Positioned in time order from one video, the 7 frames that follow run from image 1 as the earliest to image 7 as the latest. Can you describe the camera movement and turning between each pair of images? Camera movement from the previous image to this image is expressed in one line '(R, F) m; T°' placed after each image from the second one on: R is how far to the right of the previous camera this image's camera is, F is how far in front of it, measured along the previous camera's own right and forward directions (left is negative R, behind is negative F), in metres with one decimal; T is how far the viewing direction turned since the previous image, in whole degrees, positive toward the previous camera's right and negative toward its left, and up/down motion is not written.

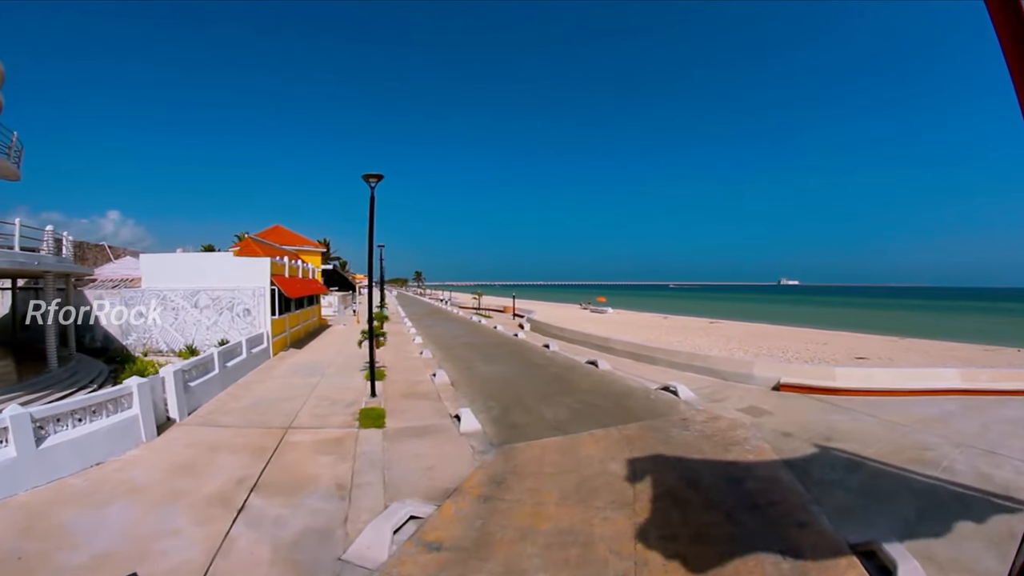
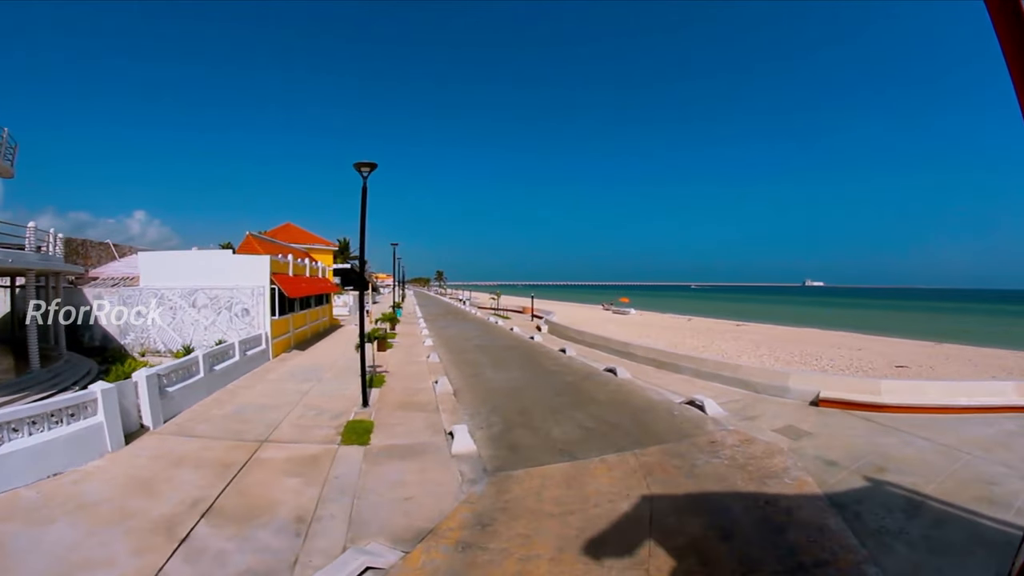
(+0.3, +1.0) m; -3°
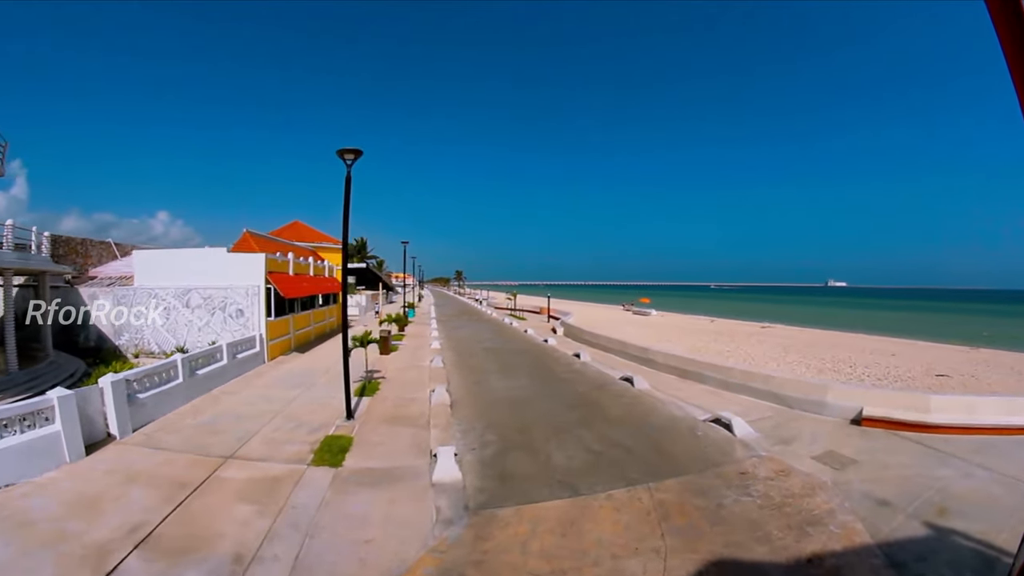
(+0.4, +0.9) m; -3°
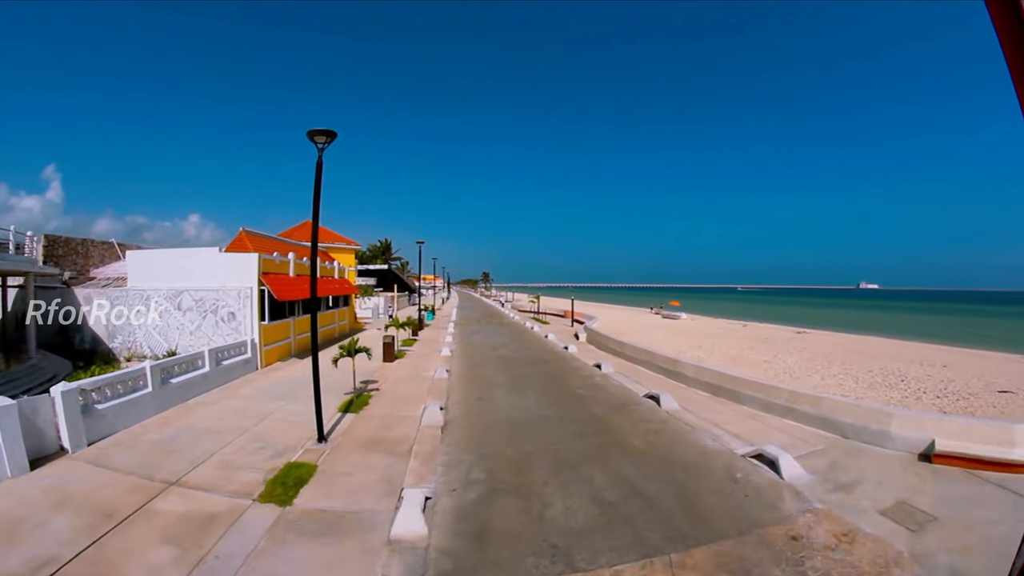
(+0.5, +1.2) m; -4°
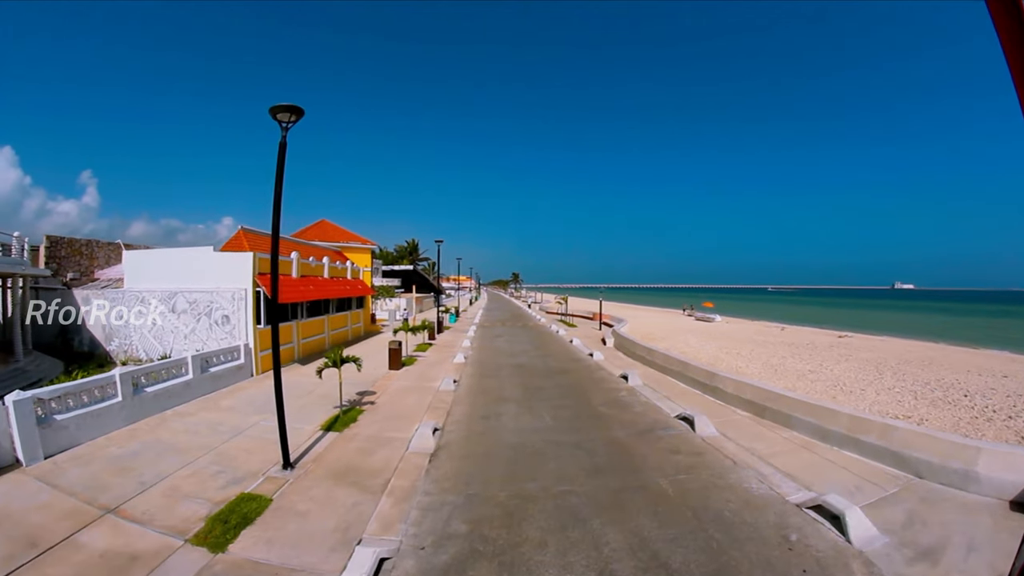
(+0.5, +1.2) m; -4°
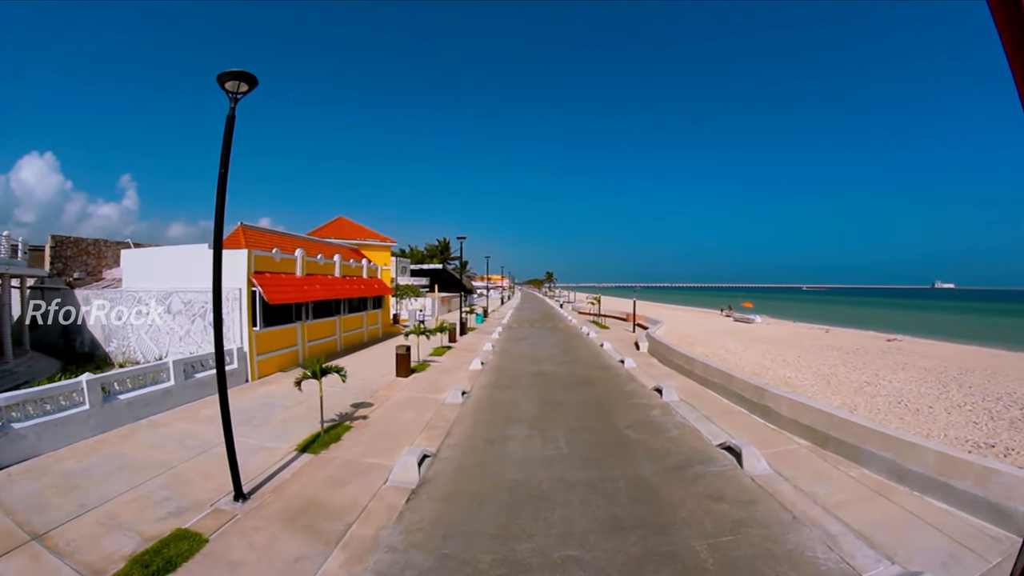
(+0.5, +1.3) m; -5°
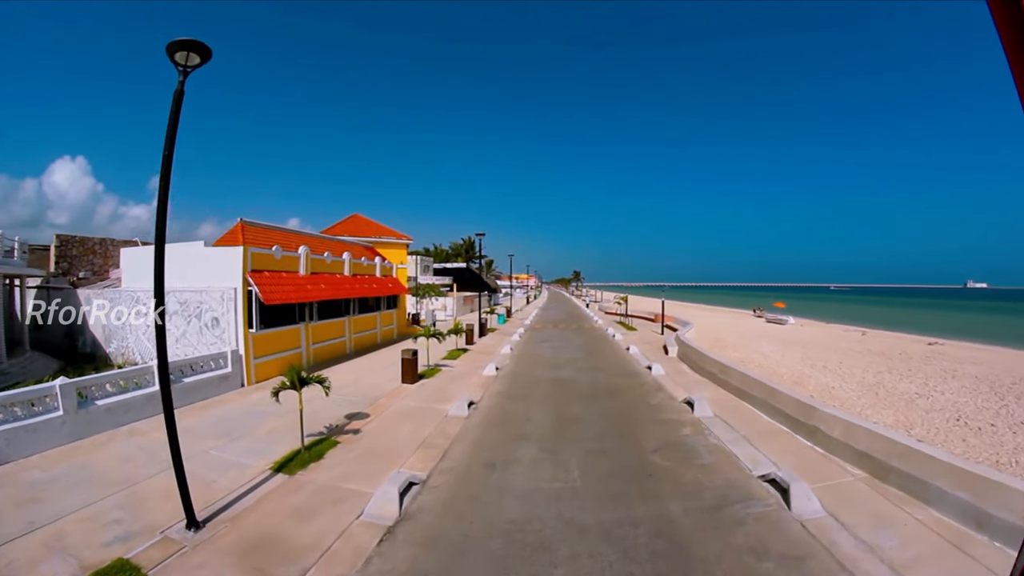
(+0.3, +0.9) m; -4°
